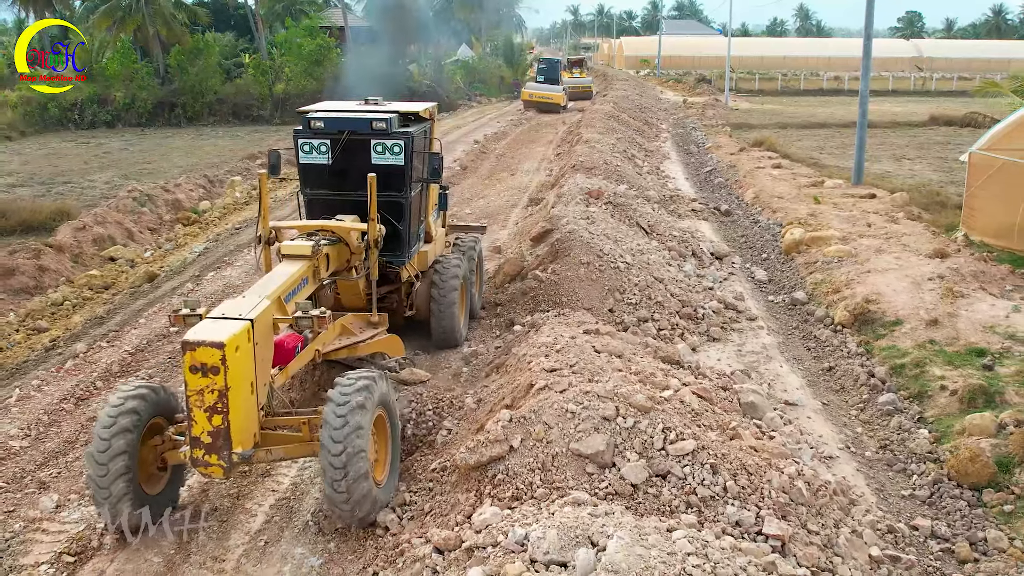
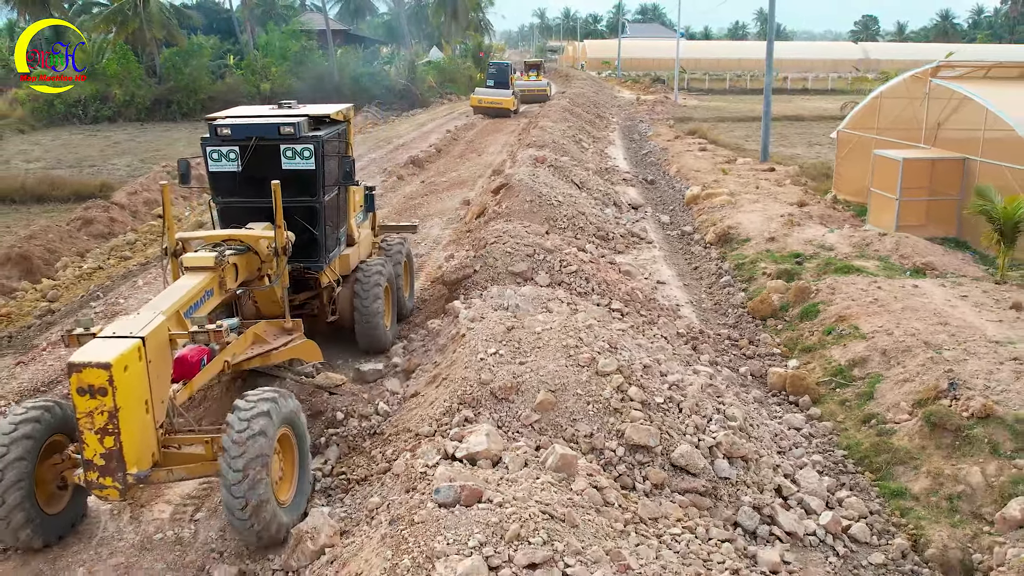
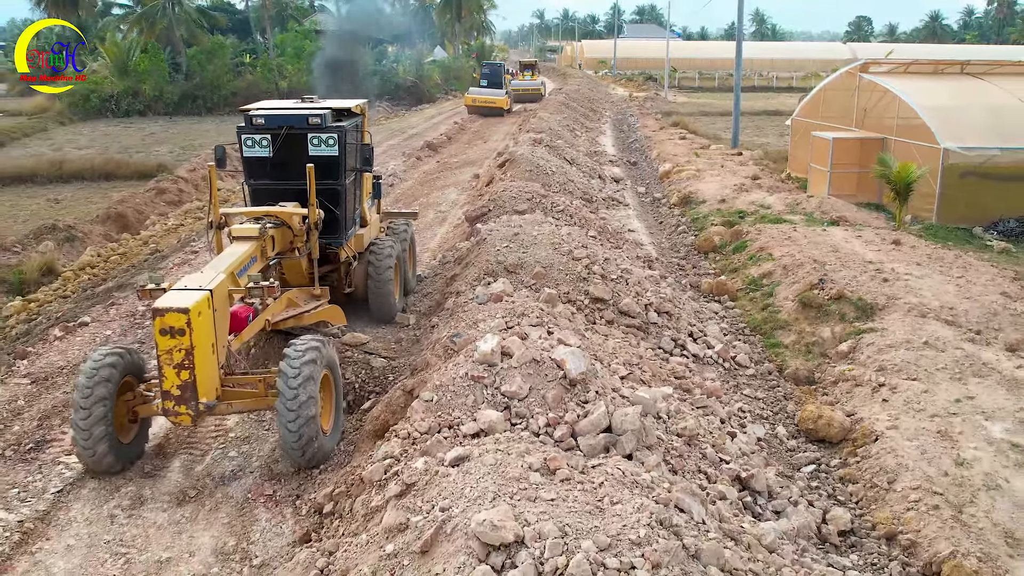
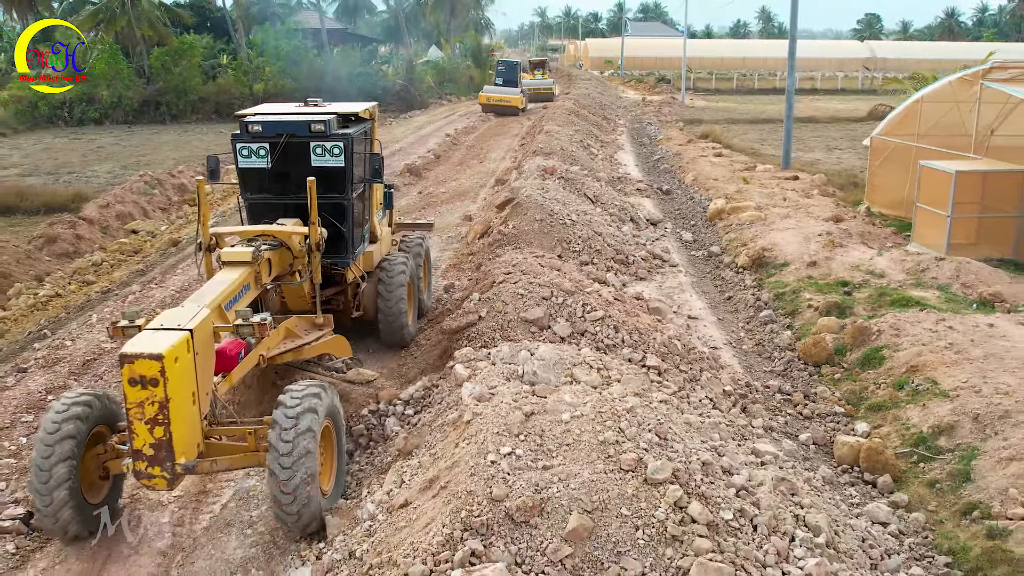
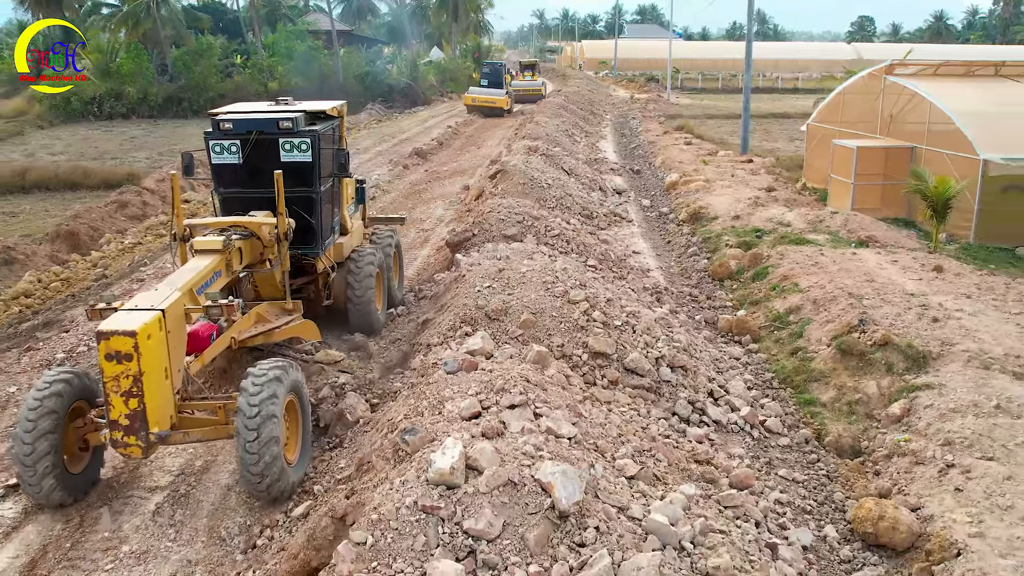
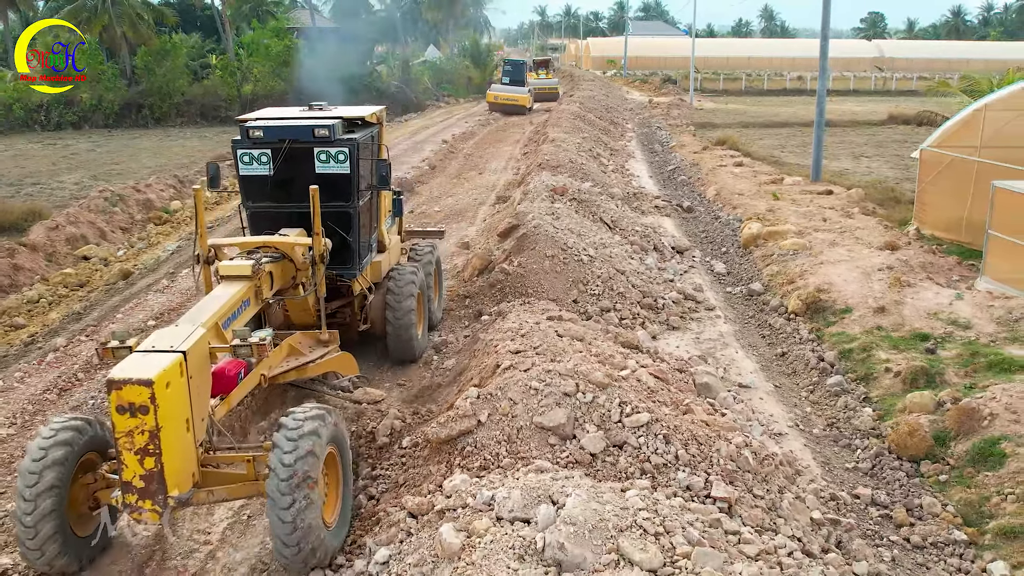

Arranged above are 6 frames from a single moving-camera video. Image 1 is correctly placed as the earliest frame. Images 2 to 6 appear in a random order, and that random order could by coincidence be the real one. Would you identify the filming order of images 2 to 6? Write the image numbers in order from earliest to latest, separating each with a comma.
6, 4, 2, 5, 3
